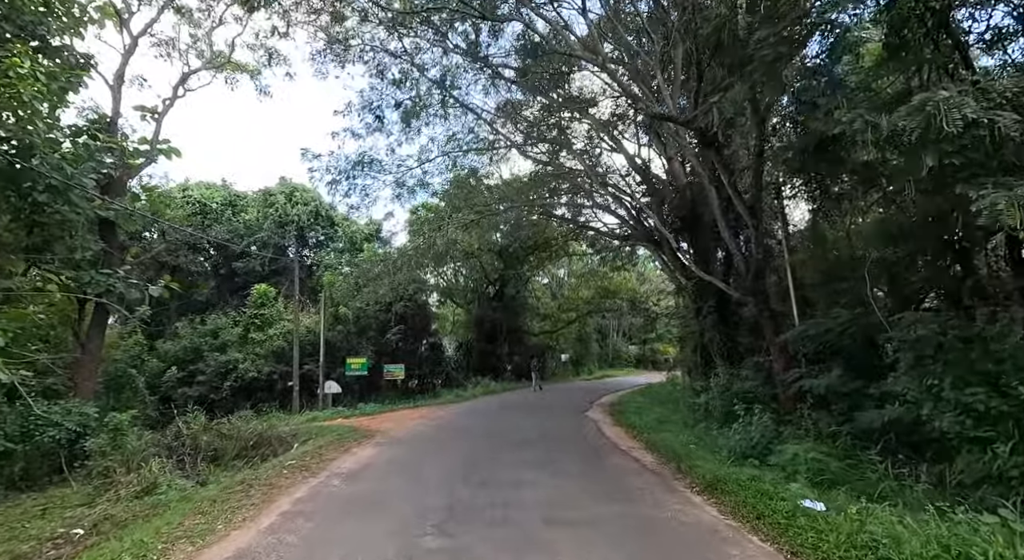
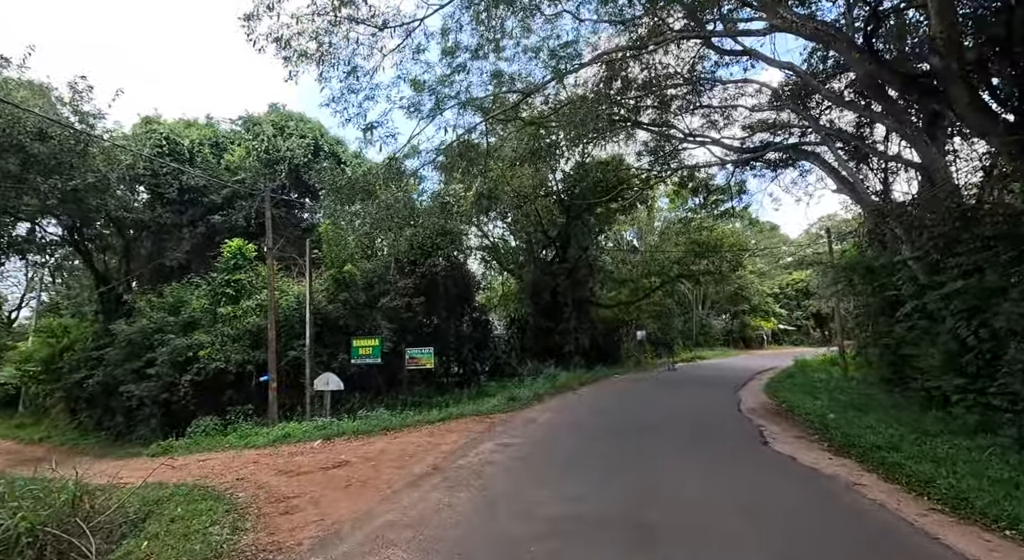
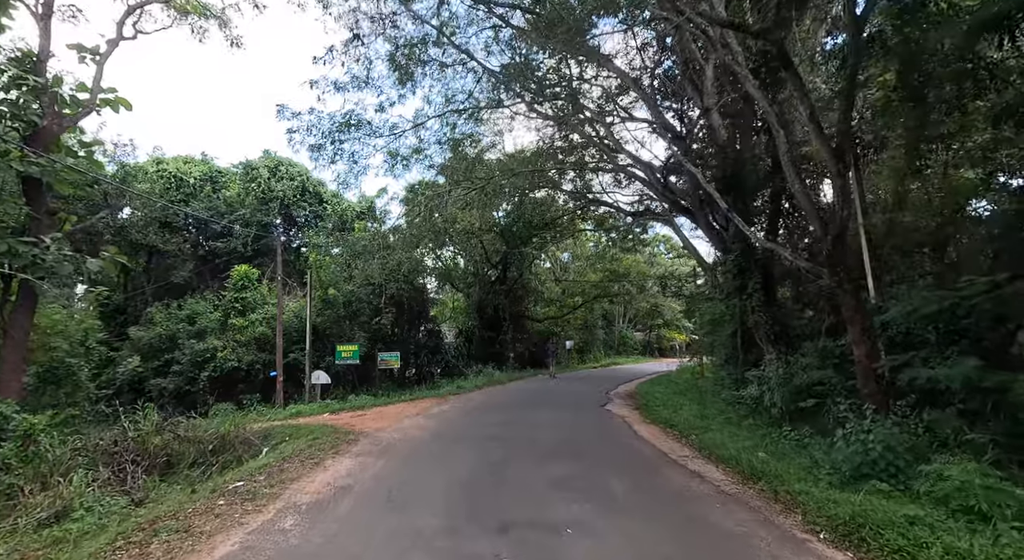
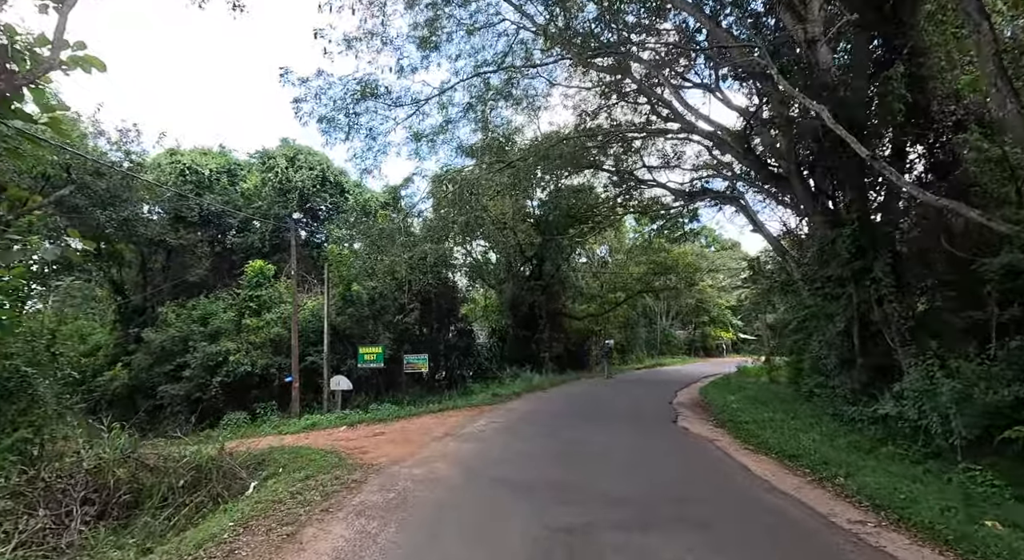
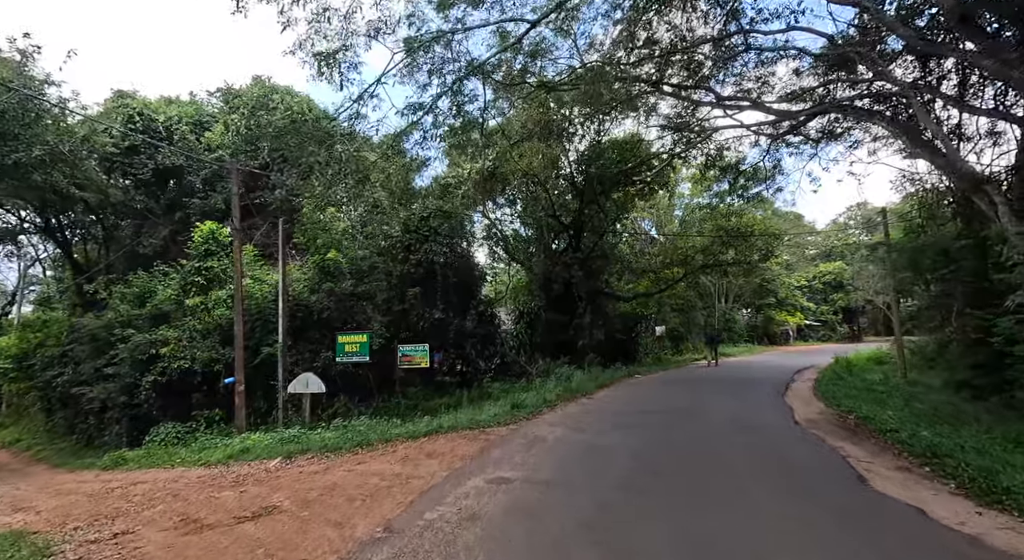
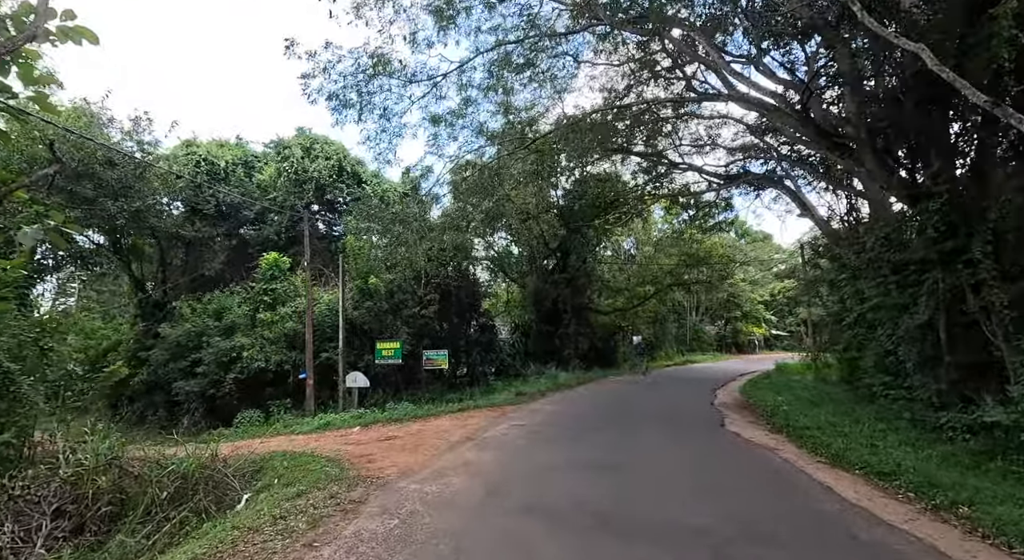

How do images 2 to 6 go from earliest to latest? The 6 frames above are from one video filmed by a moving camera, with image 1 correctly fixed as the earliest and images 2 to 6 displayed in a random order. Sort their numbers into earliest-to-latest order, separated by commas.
3, 4, 6, 2, 5
